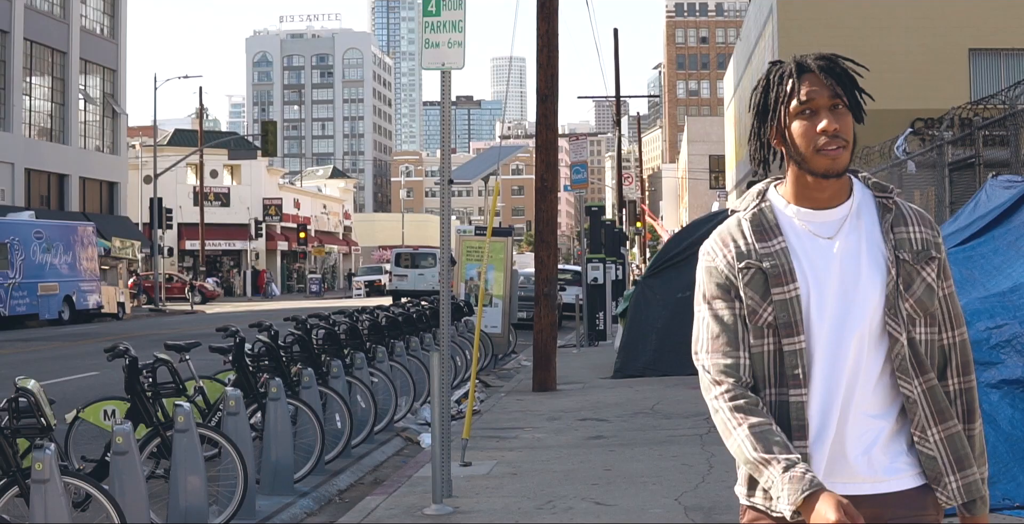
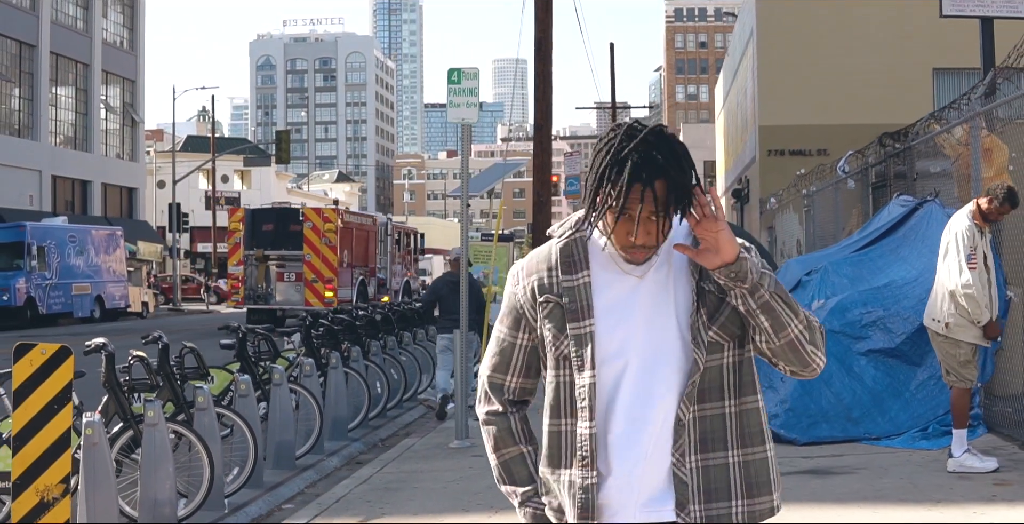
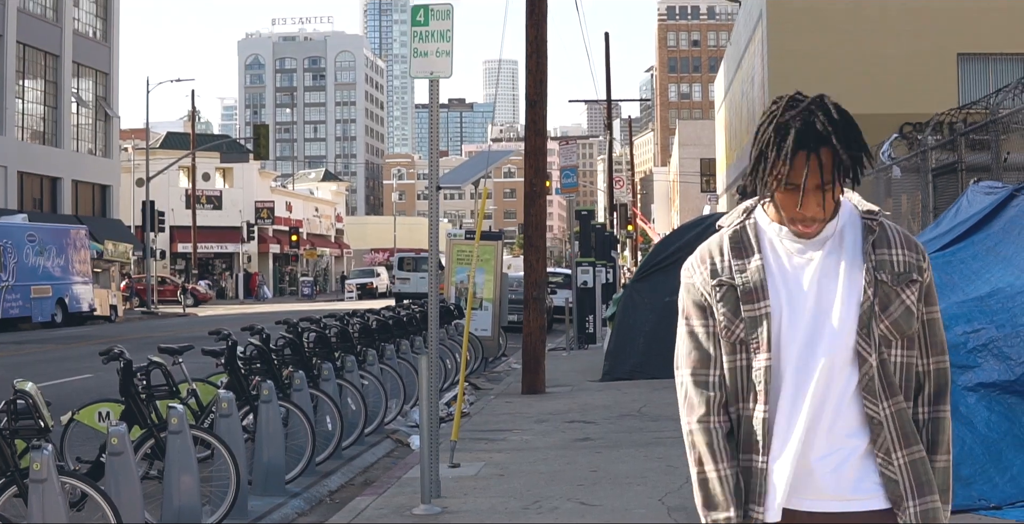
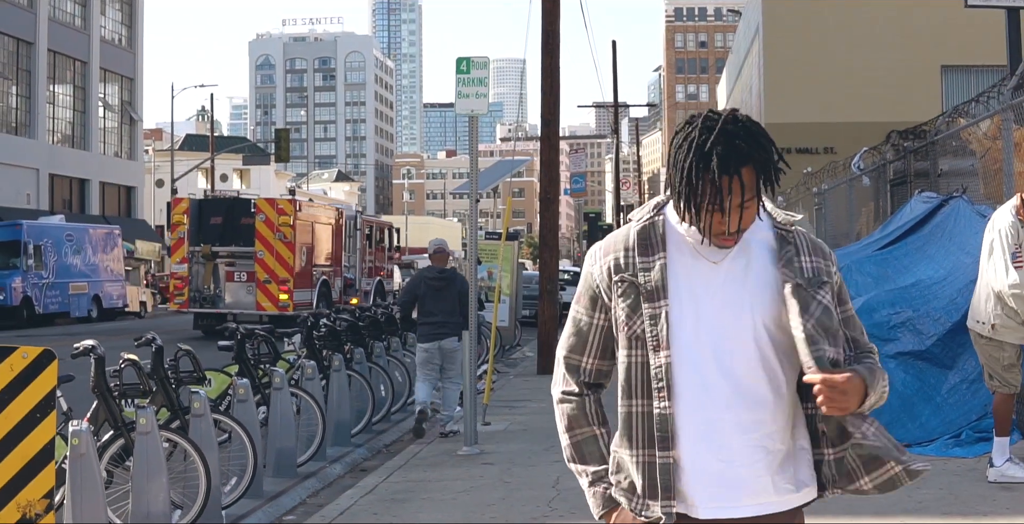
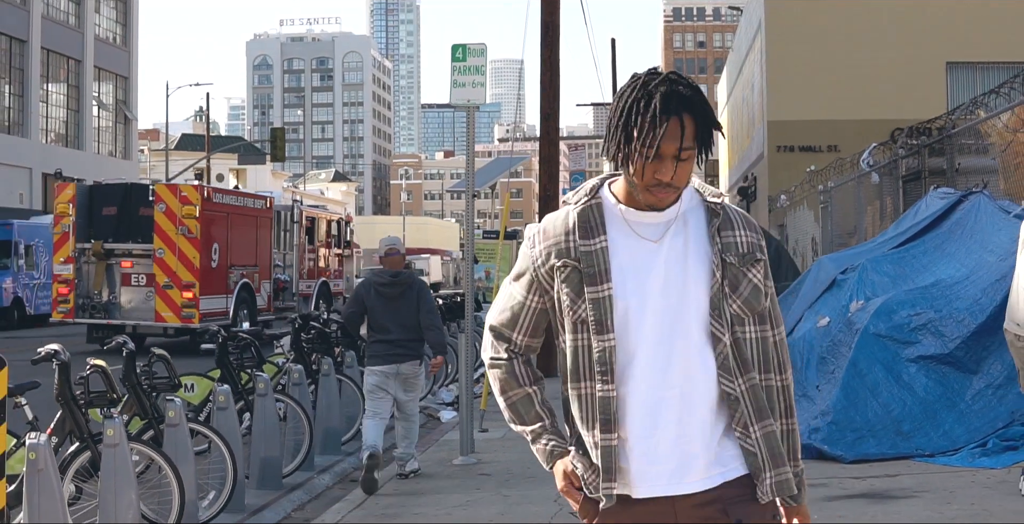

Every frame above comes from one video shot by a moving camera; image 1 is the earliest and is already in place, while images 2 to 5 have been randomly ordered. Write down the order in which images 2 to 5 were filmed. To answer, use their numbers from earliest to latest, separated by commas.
3, 5, 4, 2
